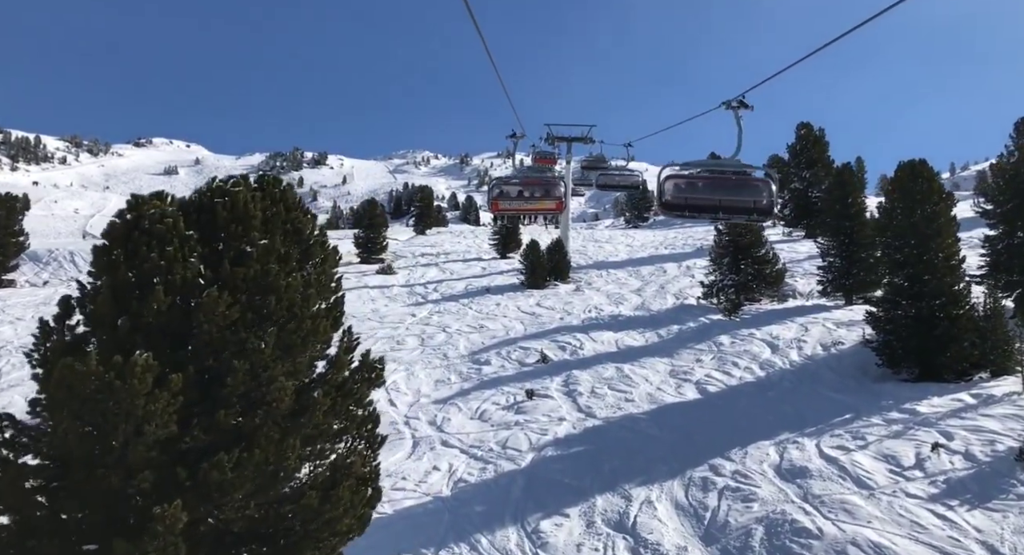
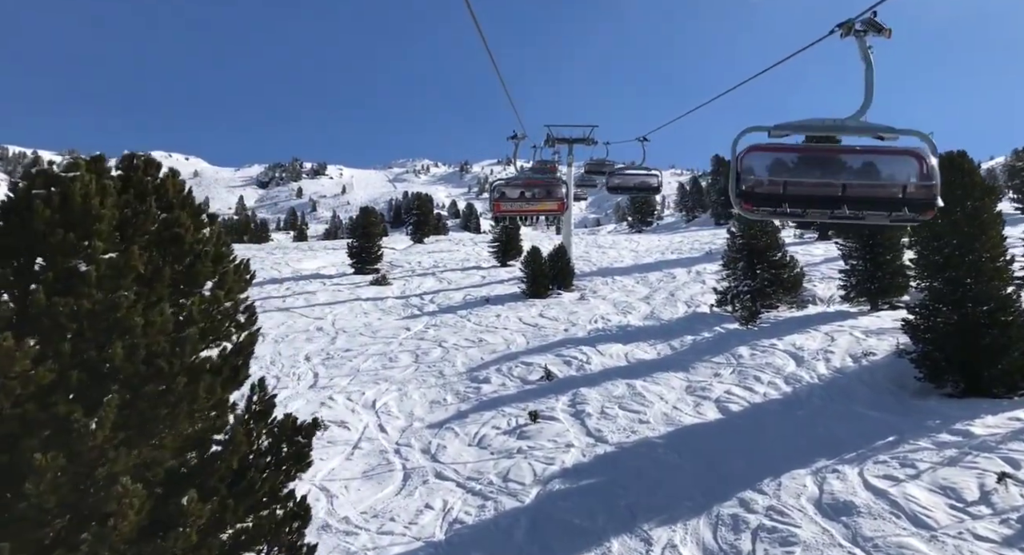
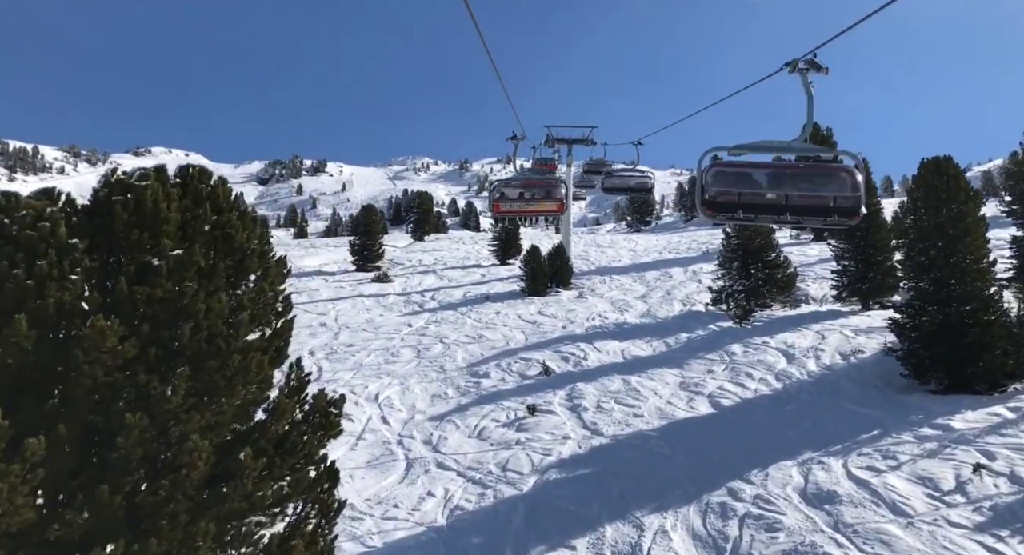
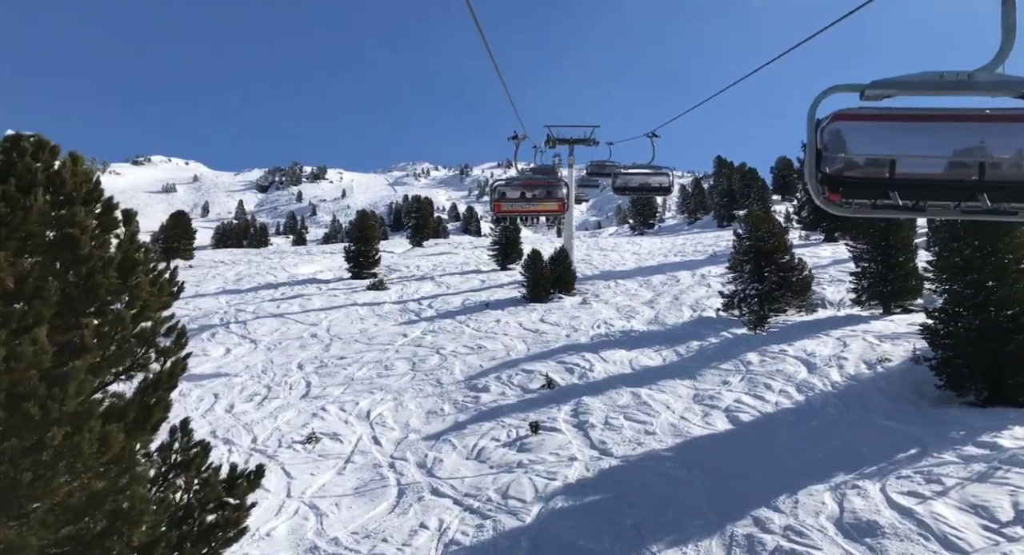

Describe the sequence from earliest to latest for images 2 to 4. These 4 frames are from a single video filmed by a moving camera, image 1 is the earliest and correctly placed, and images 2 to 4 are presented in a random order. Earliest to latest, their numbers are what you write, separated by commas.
3, 2, 4
